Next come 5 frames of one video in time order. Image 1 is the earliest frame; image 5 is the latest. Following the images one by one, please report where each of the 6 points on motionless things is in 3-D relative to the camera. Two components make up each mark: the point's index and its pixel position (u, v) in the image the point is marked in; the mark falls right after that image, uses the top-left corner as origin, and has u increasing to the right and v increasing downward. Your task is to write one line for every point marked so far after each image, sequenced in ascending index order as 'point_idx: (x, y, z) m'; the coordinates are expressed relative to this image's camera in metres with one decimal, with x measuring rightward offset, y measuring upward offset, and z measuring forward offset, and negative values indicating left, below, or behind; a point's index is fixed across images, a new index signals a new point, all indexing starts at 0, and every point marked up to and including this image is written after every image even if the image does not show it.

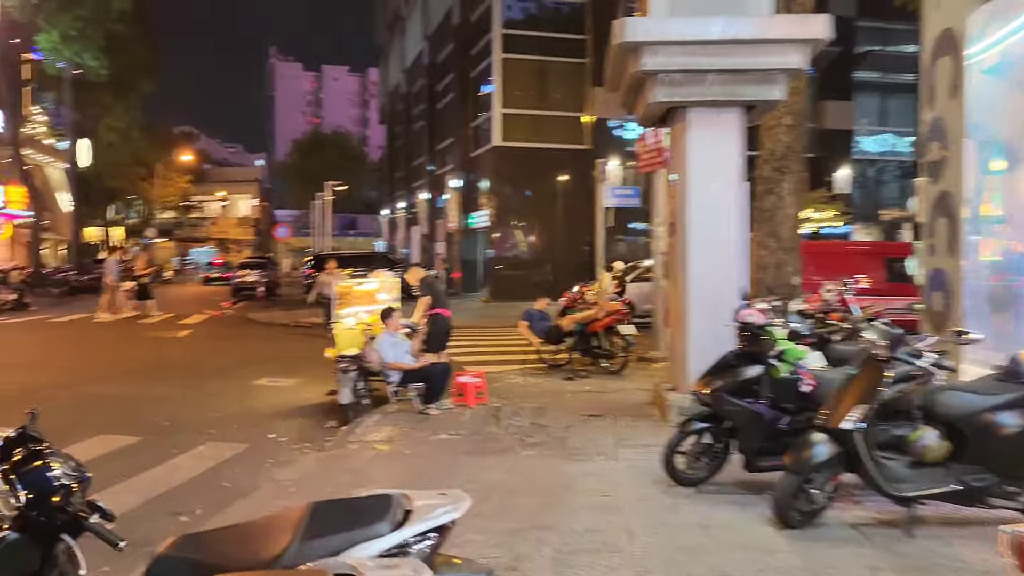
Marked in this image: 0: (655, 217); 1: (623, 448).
0: (+2.2, +1.1, +12.8) m
1: (+0.9, -1.3, +6.8) m
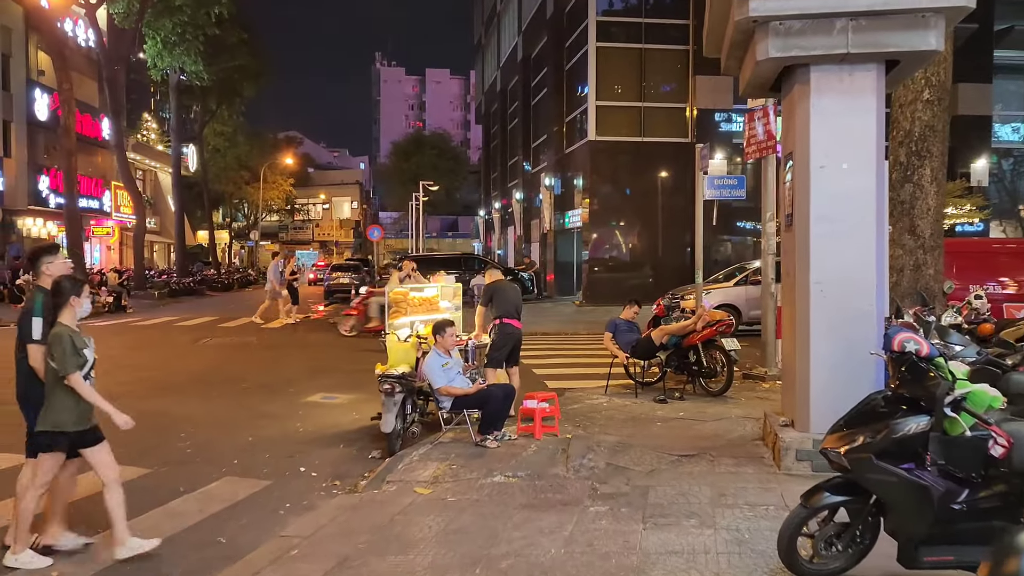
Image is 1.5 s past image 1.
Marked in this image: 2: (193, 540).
0: (+3.3, +1.0, +10.9) m
1: (+1.3, -1.4, +5.2) m
2: (-2.0, -1.6, +5.2) m
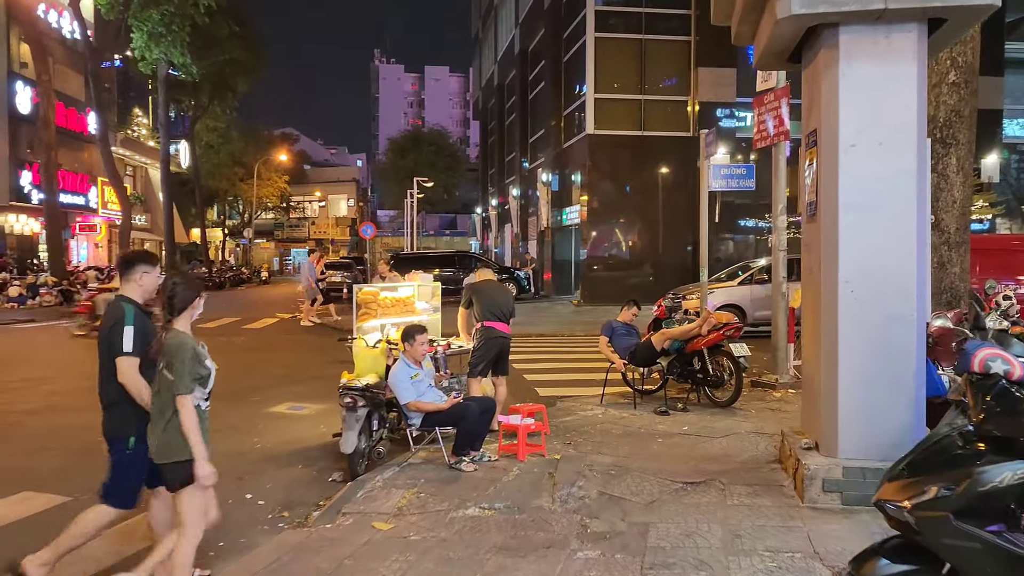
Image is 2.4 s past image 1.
0: (+3.2, +1.0, +10.0) m
1: (+1.2, -1.4, +4.3) m
2: (-2.2, -1.6, +4.3) m
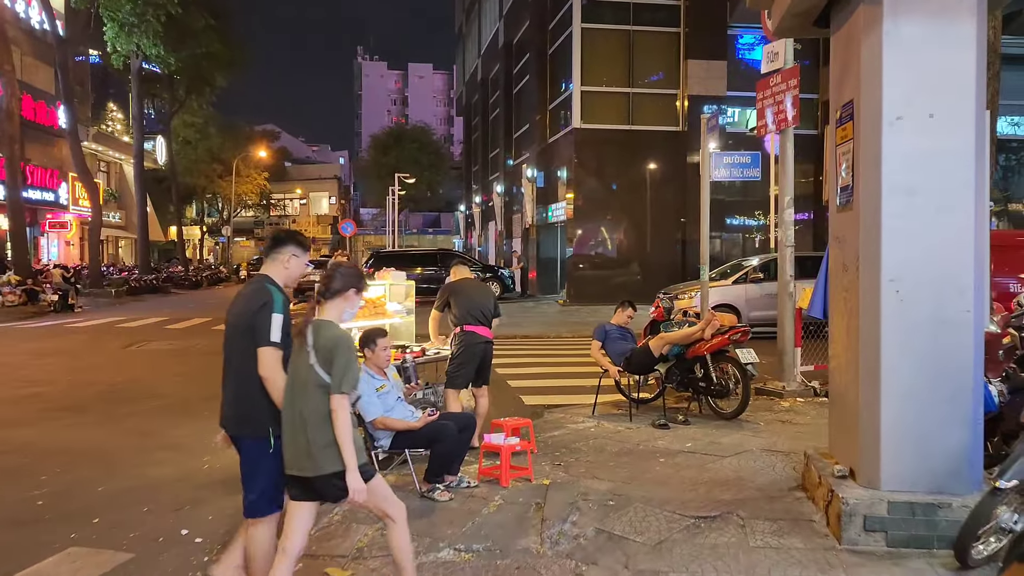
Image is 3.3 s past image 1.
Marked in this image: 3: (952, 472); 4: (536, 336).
0: (+3.0, +1.0, +9.2) m
1: (+1.1, -1.4, +3.4) m
2: (-2.3, -1.6, +3.4) m
3: (+2.3, -1.0, +4.3) m
4: (+0.5, -1.0, +16.8) m
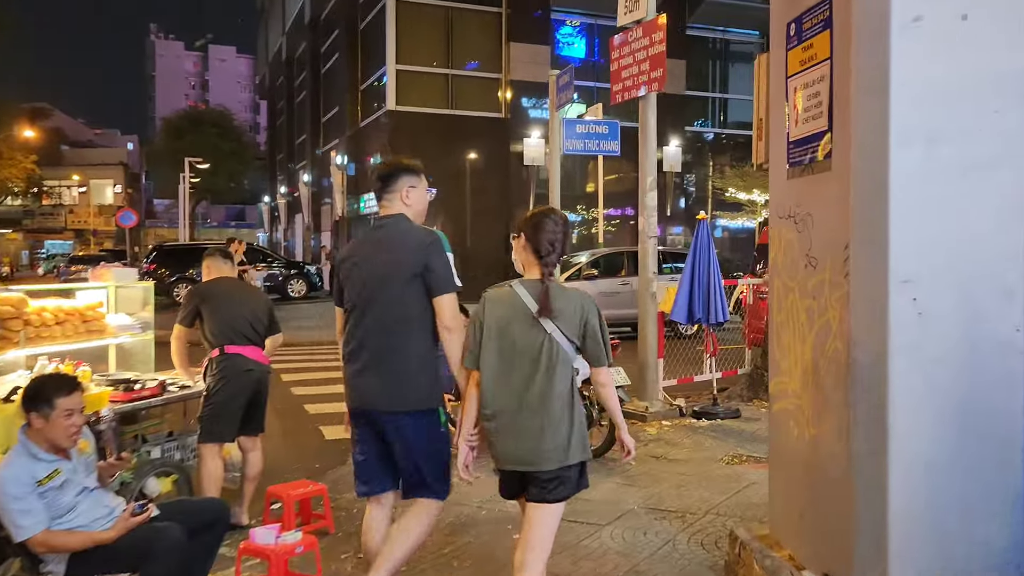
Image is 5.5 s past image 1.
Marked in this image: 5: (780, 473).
0: (+1.2, +1.0, +7.6) m
1: (+0.6, -1.4, +1.6) m
2: (-2.7, -1.6, +0.8) m
3: (+1.6, -1.0, +2.7) m
4: (-3.0, -0.9, +14.5) m
5: (+1.1, -0.8, +3.3) m
